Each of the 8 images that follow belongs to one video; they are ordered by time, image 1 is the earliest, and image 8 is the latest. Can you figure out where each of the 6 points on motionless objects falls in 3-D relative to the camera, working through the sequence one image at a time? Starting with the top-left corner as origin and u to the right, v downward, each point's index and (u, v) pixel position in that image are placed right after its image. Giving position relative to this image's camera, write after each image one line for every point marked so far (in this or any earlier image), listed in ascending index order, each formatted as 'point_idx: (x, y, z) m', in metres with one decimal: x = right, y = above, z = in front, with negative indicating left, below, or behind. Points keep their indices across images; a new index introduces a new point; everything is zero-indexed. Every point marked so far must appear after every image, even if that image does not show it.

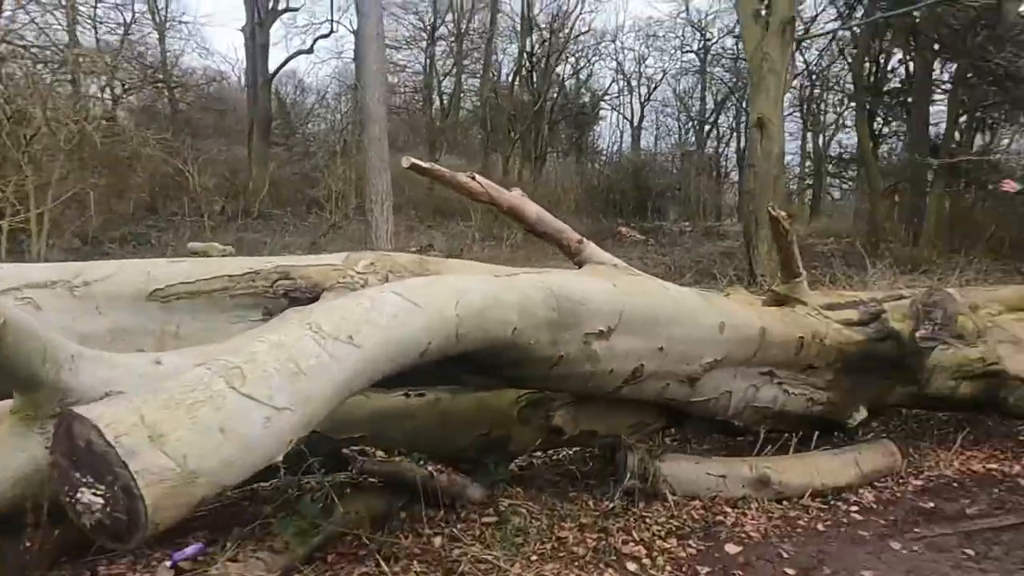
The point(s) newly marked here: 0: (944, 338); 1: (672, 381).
0: (+2.6, -0.3, +4.6) m
1: (+0.8, -0.5, +3.9) m
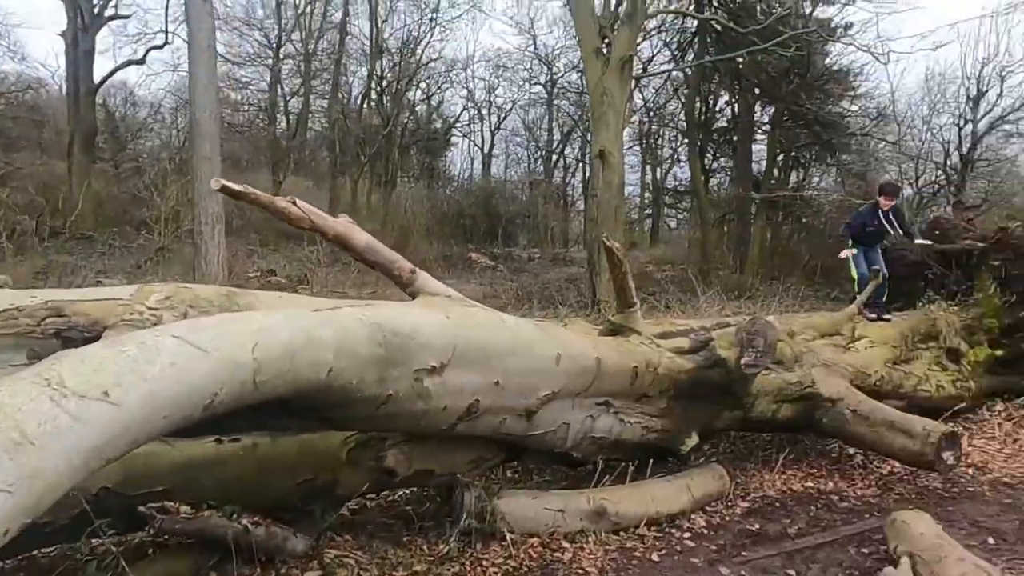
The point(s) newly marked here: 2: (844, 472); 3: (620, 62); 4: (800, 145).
0: (+1.6, -0.5, +4.8) m
1: (0.0, -0.6, +3.8) m
2: (+2.4, -1.3, +5.6) m
3: (+1.6, +3.4, +11.4) m
4: (+5.9, +2.9, +15.9) m
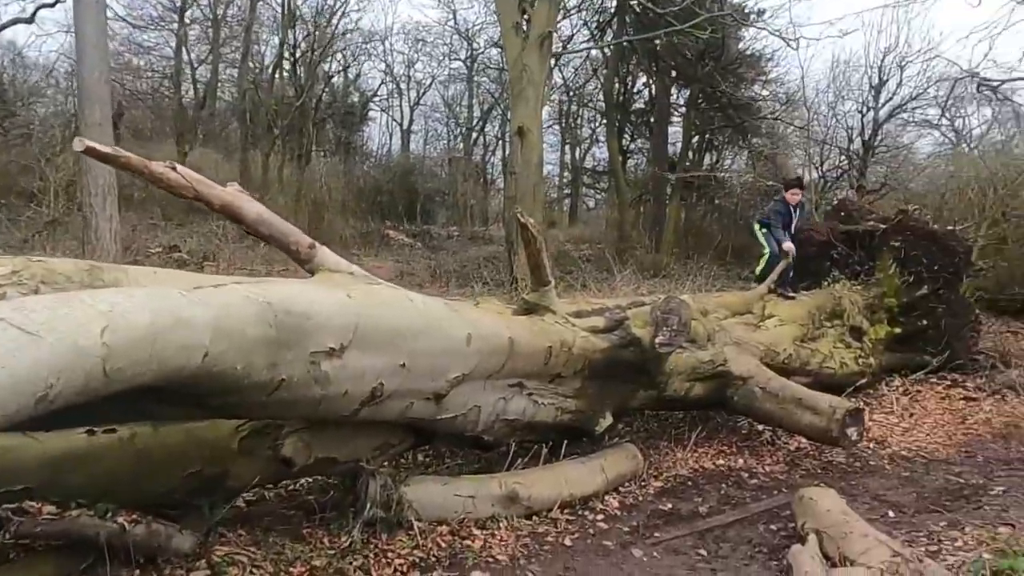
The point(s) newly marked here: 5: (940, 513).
0: (+1.1, -0.3, +4.8) m
1: (-0.4, -0.5, +3.6) m
2: (+1.8, -1.2, +5.6) m
3: (+0.4, +3.7, +11.3) m
4: (+4.2, +3.4, +16.1) m
5: (+2.5, -1.3, +4.5) m
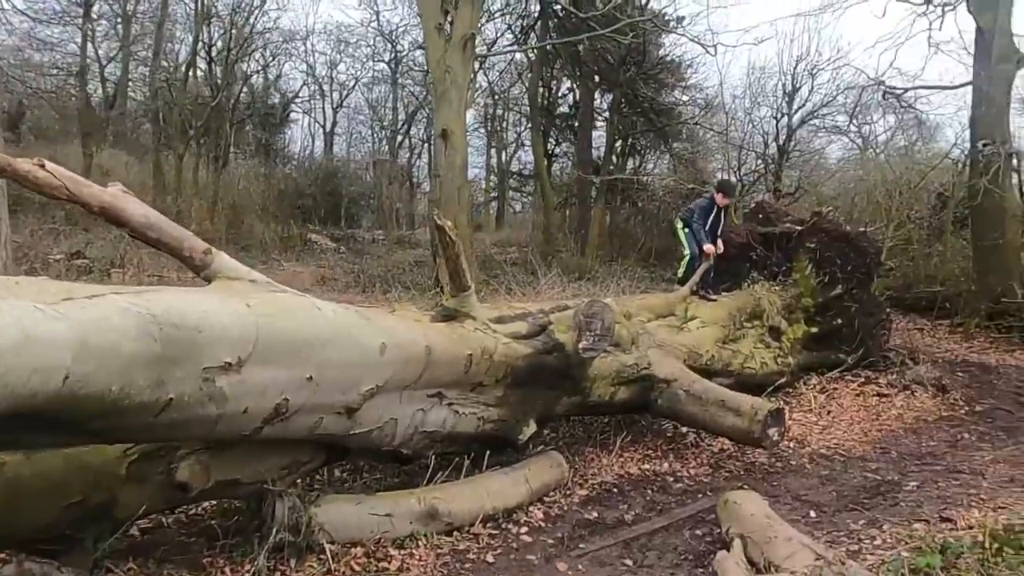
0: (+0.6, -0.4, +4.7) m
1: (-0.8, -0.6, +3.4) m
2: (+1.2, -1.2, +5.6) m
3: (-0.7, +3.6, +11.1) m
4: (+2.6, +3.3, +16.3) m
5: (+2.1, -1.3, +4.5) m
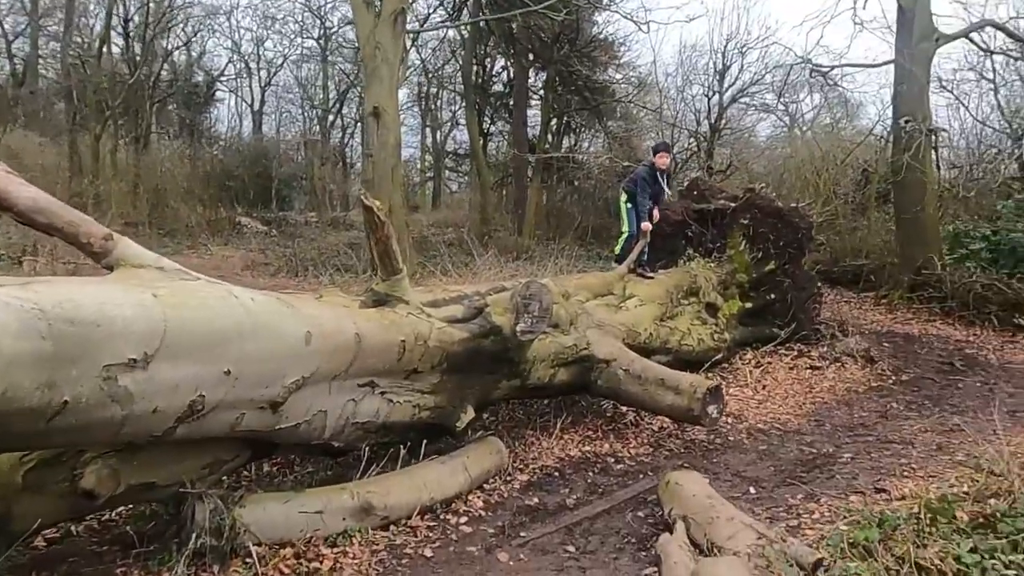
0: (+0.2, -0.3, +4.6) m
1: (-1.1, -0.5, +3.1) m
2: (+0.8, -1.0, +5.6) m
3: (-1.7, +3.9, +10.7) m
4: (+1.2, +3.8, +16.2) m
5: (+1.7, -1.2, +4.6) m
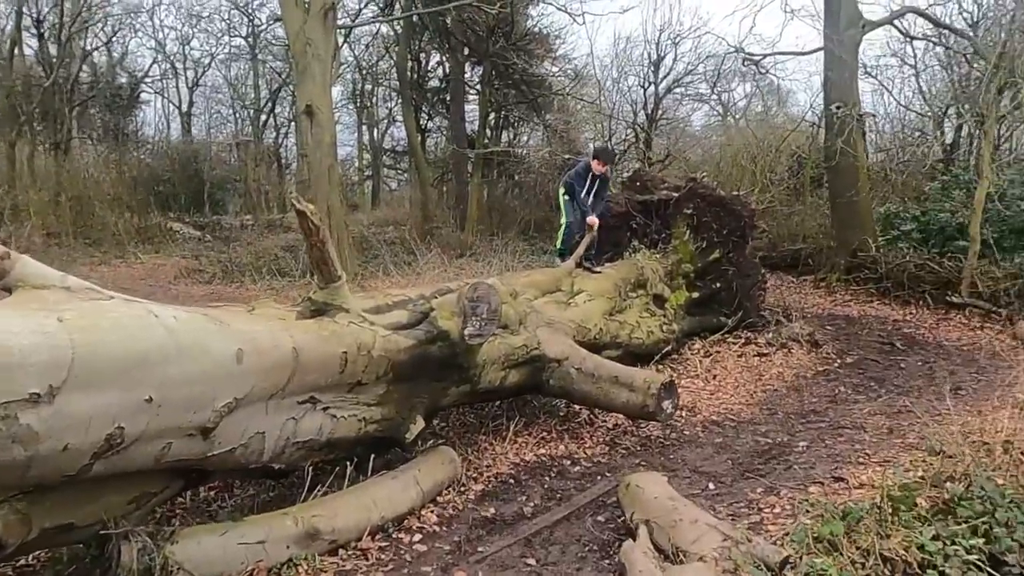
0: (-0.1, -0.3, +4.4) m
1: (-1.3, -0.6, +2.9) m
2: (+0.4, -1.0, +5.4) m
3: (-2.6, +3.8, +10.4) m
4: (-0.1, +3.9, +16.1) m
5: (+1.4, -1.1, +4.5) m
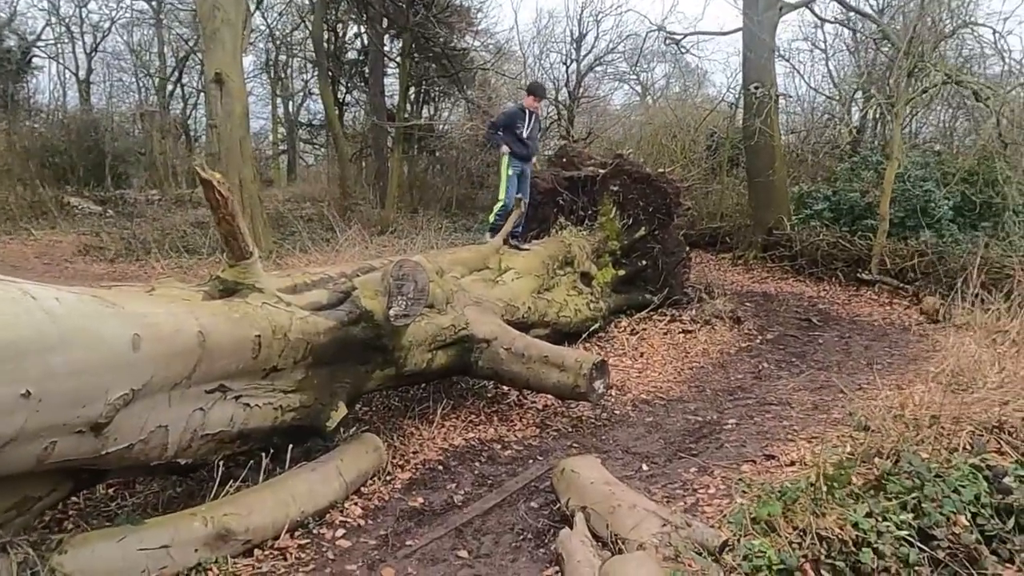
0: (-0.5, -0.1, +4.2) m
1: (-1.5, -0.5, +2.5) m
2: (-0.1, -0.9, +5.3) m
3: (-3.6, +4.1, +9.7) m
4: (-1.7, +4.3, +15.6) m
5: (+1.0, -1.0, +4.5) m
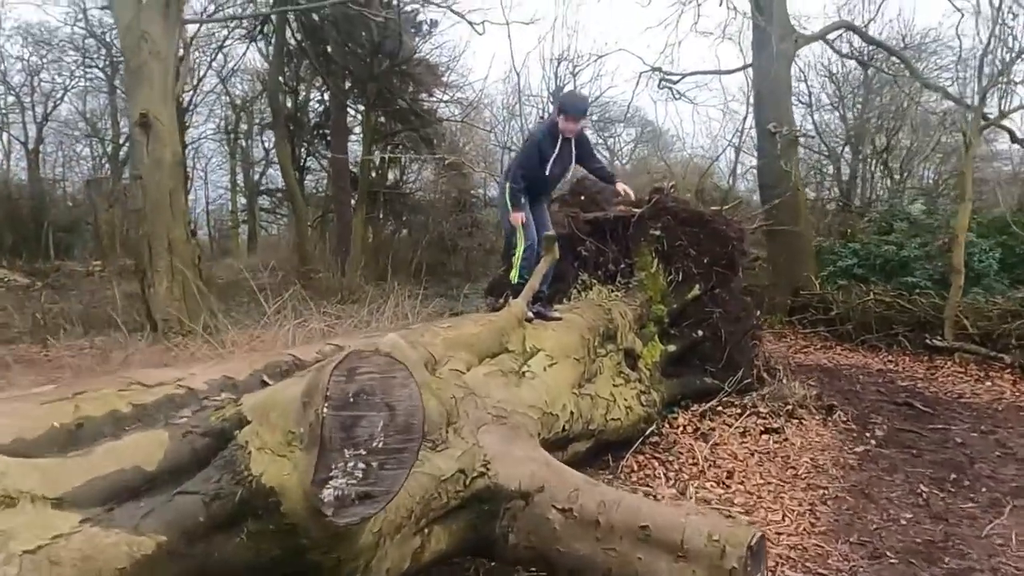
0: (-0.3, -0.4, +1.7) m
1: (-1.2, -0.7, 0.0) m
2: (+0.2, -1.2, +2.7) m
3: (-3.7, +3.2, +7.5) m
4: (-2.0, +3.0, +13.4) m
5: (+1.3, -1.3, +2.0) m
